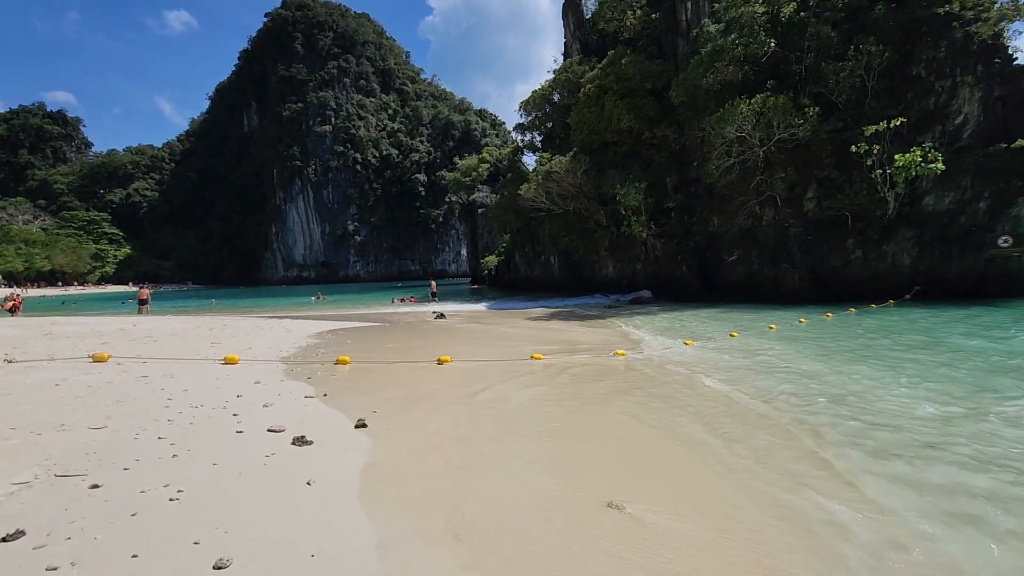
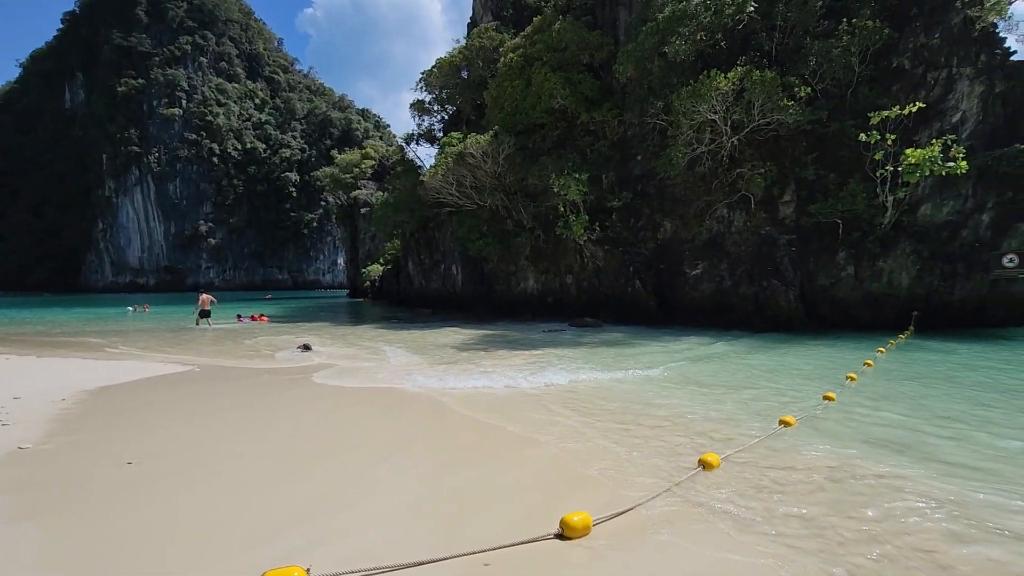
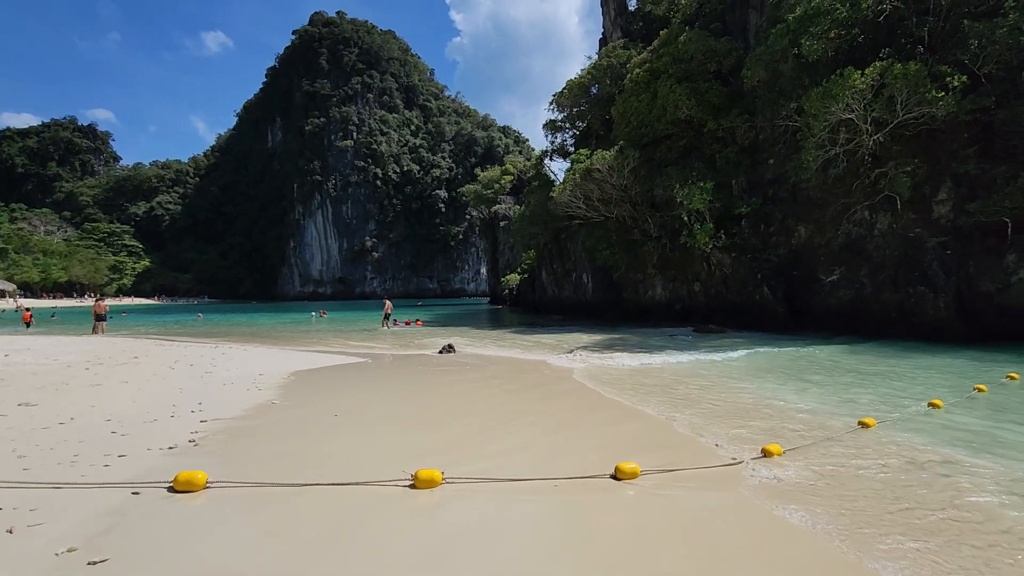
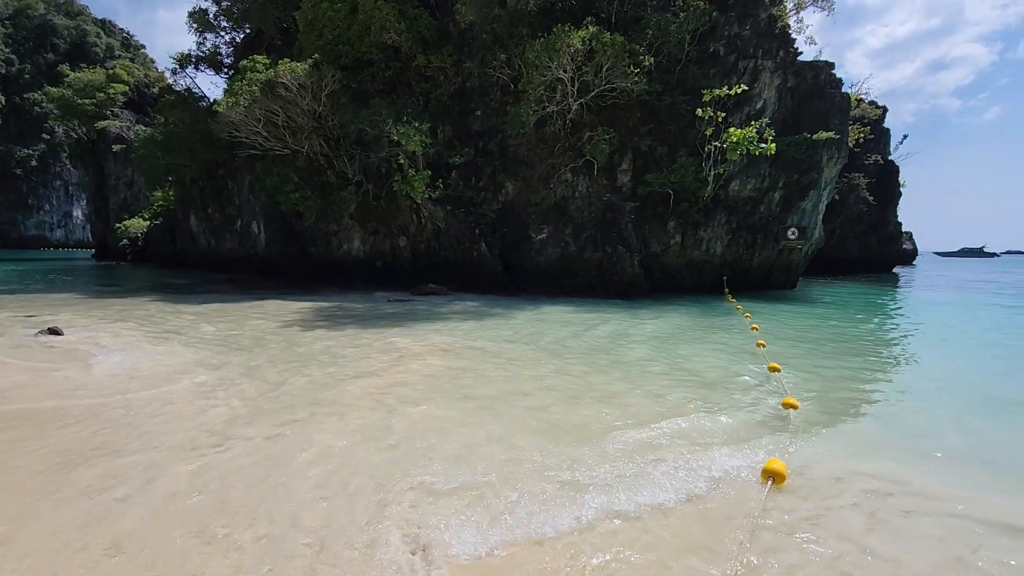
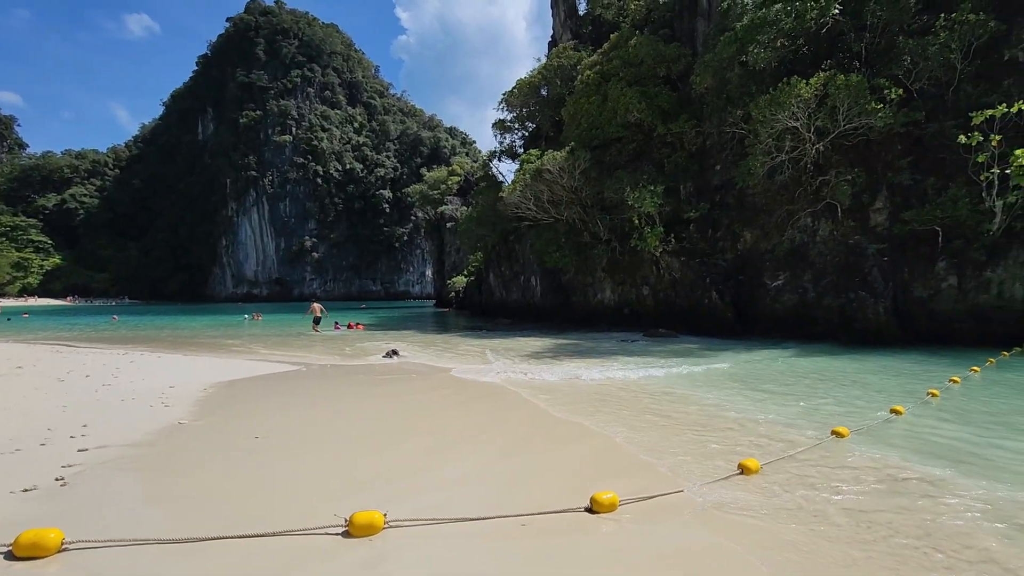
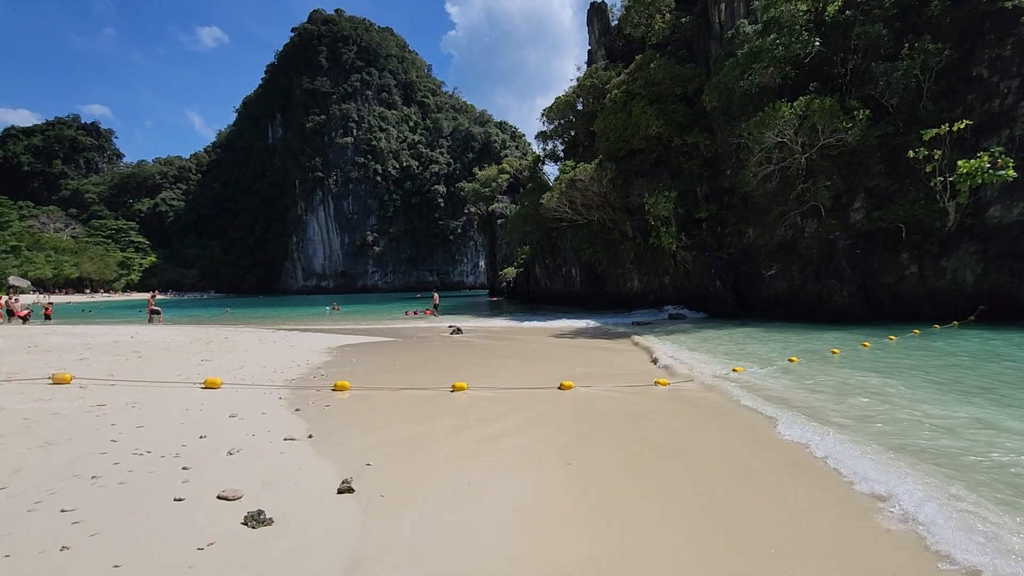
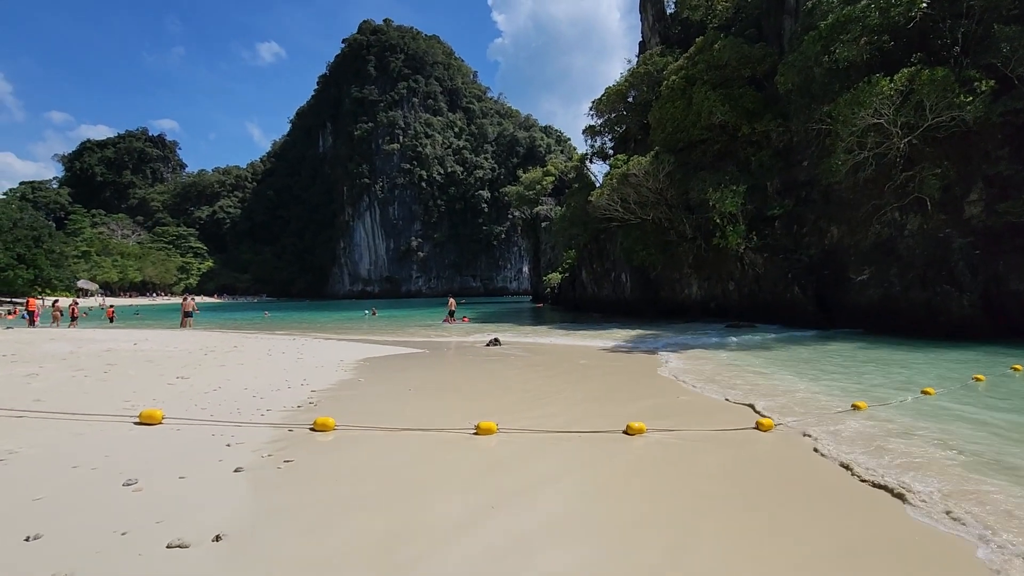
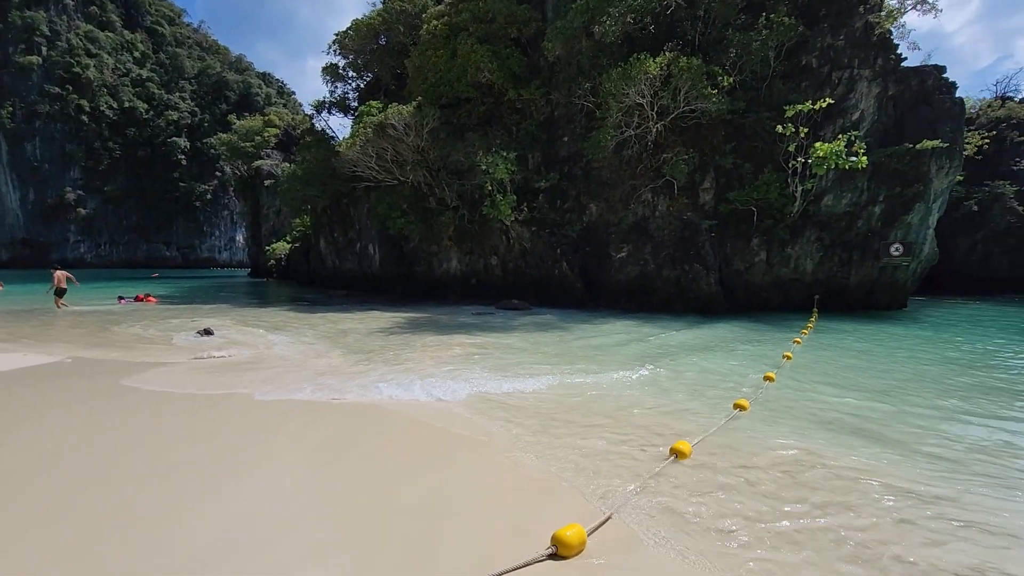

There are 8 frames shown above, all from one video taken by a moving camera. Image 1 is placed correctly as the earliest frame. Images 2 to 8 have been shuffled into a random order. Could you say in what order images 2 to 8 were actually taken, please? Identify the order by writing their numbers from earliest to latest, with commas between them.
6, 7, 3, 5, 2, 8, 4
